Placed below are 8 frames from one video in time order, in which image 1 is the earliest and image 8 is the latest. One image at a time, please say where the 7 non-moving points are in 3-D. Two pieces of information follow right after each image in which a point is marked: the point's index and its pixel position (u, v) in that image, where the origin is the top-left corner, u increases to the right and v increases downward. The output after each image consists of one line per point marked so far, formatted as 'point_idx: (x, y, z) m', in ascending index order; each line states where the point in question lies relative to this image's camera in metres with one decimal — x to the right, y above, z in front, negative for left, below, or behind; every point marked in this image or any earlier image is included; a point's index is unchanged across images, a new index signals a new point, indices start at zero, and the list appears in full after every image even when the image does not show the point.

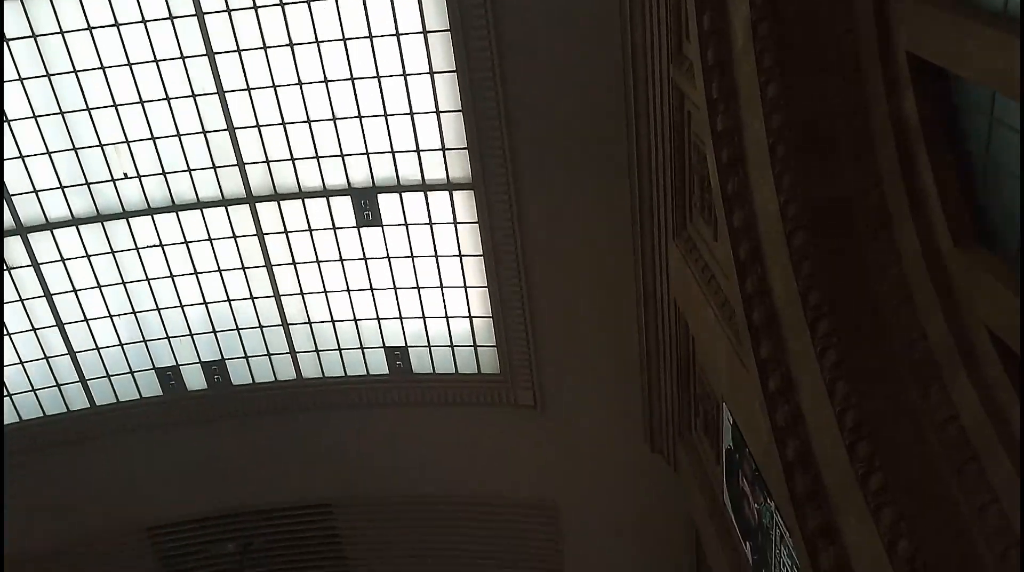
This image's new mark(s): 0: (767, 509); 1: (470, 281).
0: (+2.3, -2.1, +8.0) m
1: (-0.6, +0.1, +12.8) m
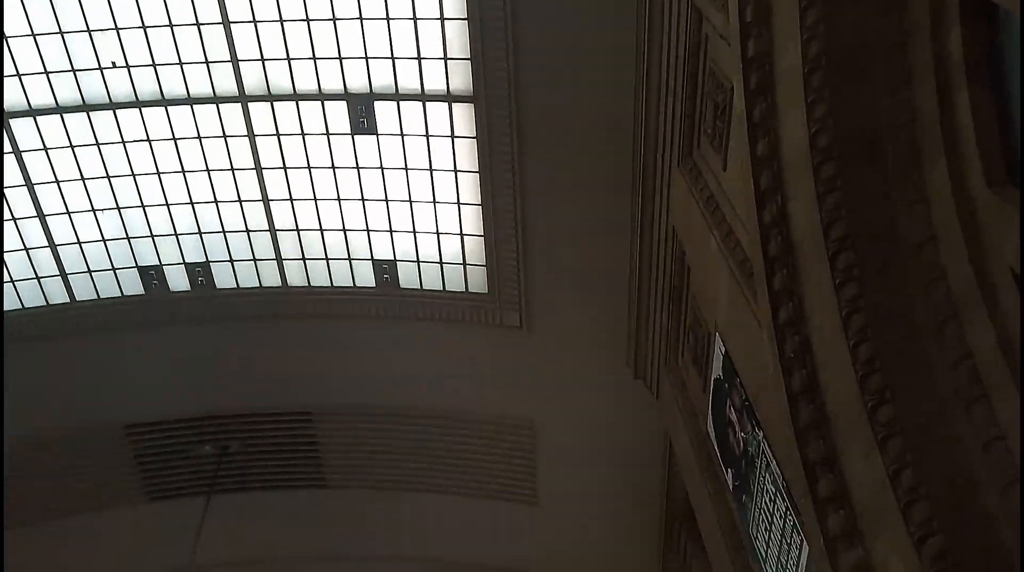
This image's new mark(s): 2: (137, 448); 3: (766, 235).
0: (+2.3, -1.4, +8.1) m
1: (-0.7, +1.3, +12.7) m
2: (-6.3, -2.7, +14.6) m
3: (+1.8, +0.4, +6.1) m
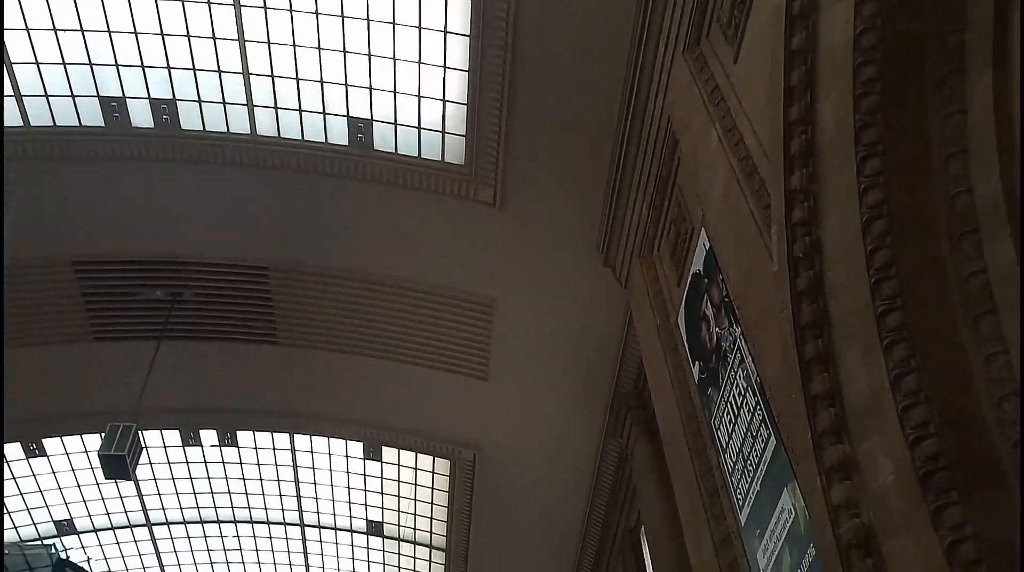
0: (+2.1, -0.5, +8.3) m
1: (-0.9, +3.2, +12.2) m
2: (-7.0, 0.0, +14.1) m
3: (+1.9, +1.1, +6.0) m
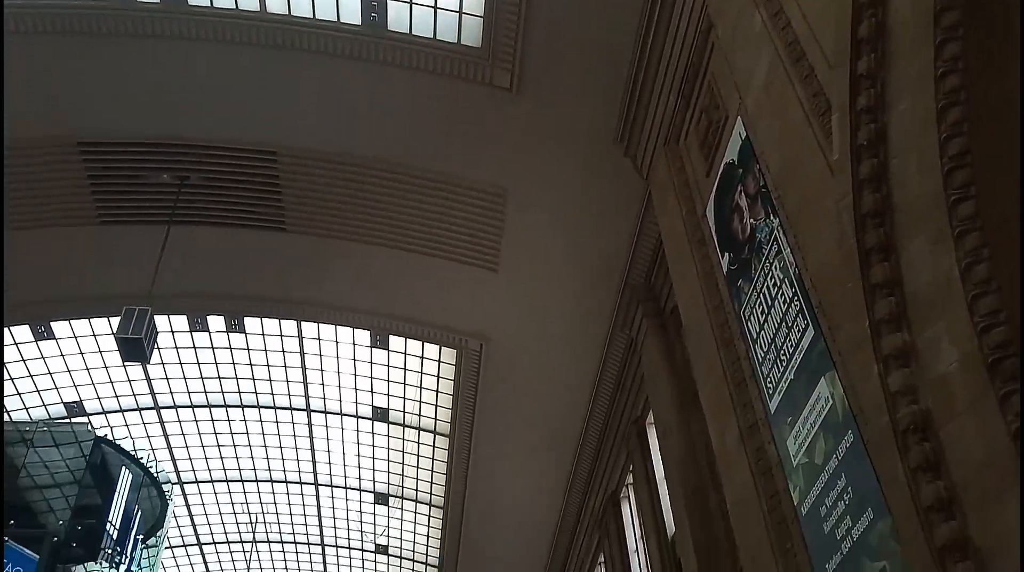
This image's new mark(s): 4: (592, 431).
0: (+2.4, +0.6, +8.3) m
1: (-0.5, +4.7, +11.6) m
2: (-6.8, +1.9, +13.8) m
3: (+2.3, +1.8, +5.8) m
4: (+1.6, -2.9, +17.3) m
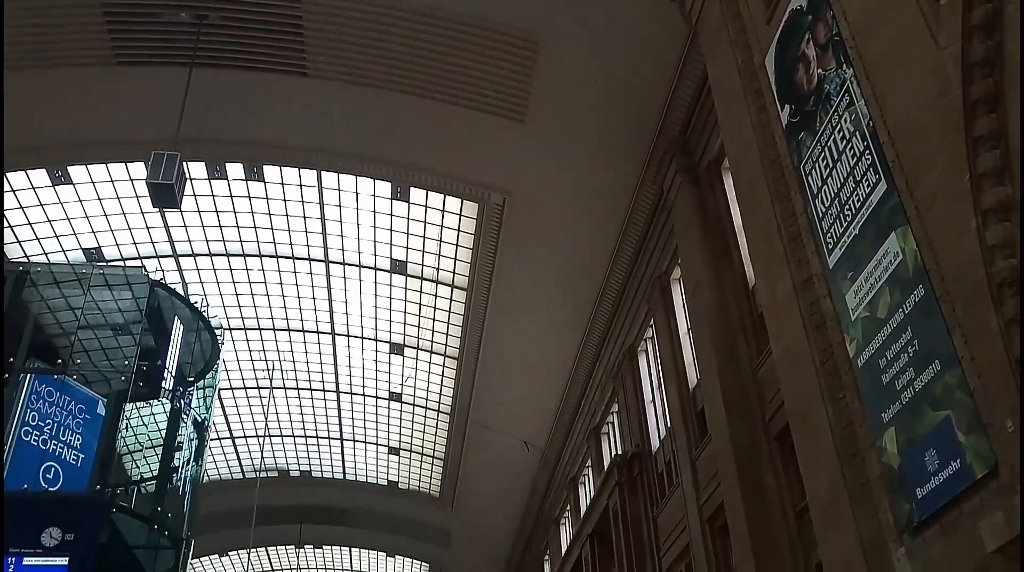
0: (+3.0, +1.9, +8.0) m
1: (+0.1, +6.6, +10.6) m
2: (-6.2, +4.3, +13.1) m
3: (+3.0, +2.8, +5.4) m
4: (+2.0, 0.0, +17.5) m
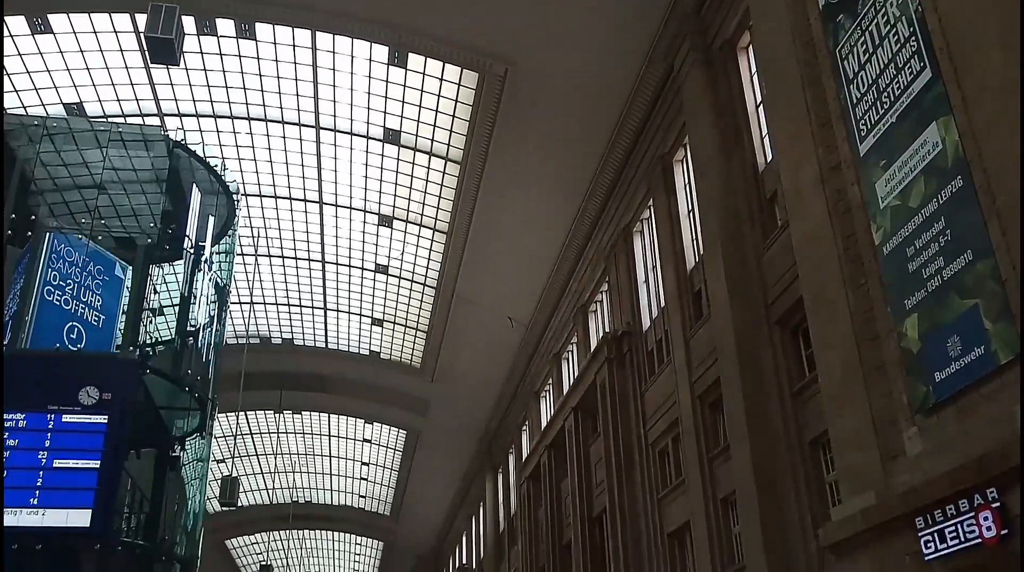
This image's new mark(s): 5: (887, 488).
0: (+3.4, +3.0, +7.8) m
1: (+0.5, +8.0, +9.6) m
2: (-5.9, +6.3, +12.1) m
3: (+3.5, +3.4, +5.1) m
4: (+2.0, +2.4, +17.4) m
5: (+3.1, -1.7, +7.2) m
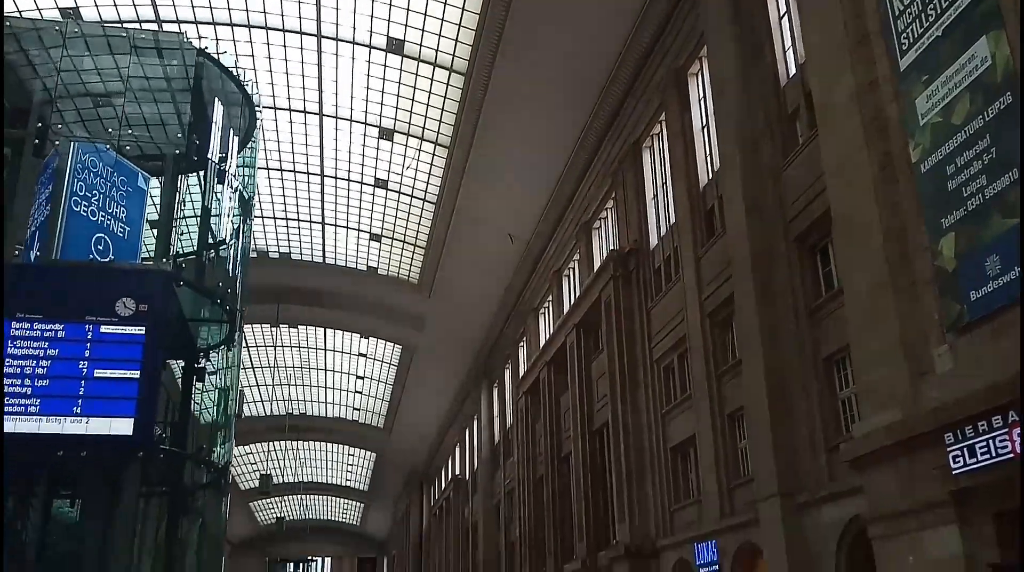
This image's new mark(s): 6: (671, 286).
0: (+3.7, +3.7, +7.4) m
1: (+0.9, +8.9, +8.7) m
2: (-5.6, +7.5, +11.3) m
3: (+3.8, +3.9, +4.7) m
4: (+2.1, +4.1, +17.1) m
5: (+3.4, -1.0, +7.3) m
6: (+2.8, 0.0, +15.0) m
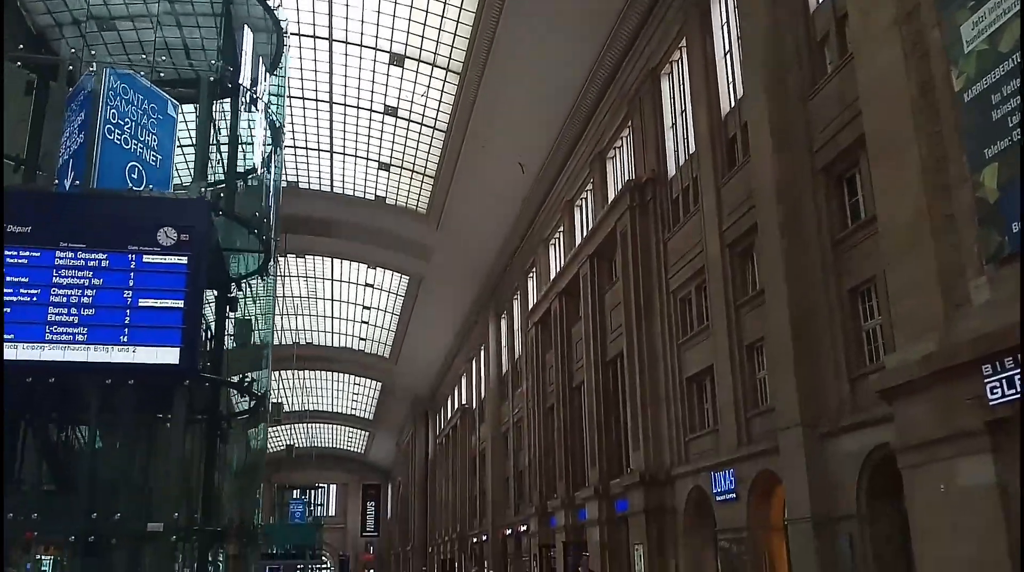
0: (+4.0, +4.3, +7.1) m
1: (+1.2, +9.6, +8.0) m
2: (-5.3, +8.4, +10.7) m
3: (+4.2, +4.2, +4.4) m
4: (+2.5, +5.4, +16.7) m
5: (+3.7, -0.4, +7.3) m
6: (+3.1, +1.2, +14.9) m
